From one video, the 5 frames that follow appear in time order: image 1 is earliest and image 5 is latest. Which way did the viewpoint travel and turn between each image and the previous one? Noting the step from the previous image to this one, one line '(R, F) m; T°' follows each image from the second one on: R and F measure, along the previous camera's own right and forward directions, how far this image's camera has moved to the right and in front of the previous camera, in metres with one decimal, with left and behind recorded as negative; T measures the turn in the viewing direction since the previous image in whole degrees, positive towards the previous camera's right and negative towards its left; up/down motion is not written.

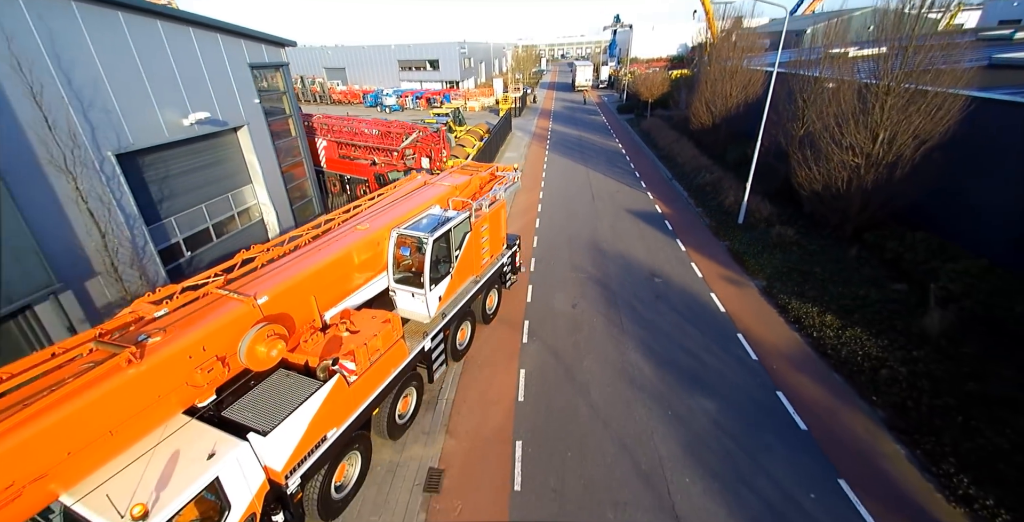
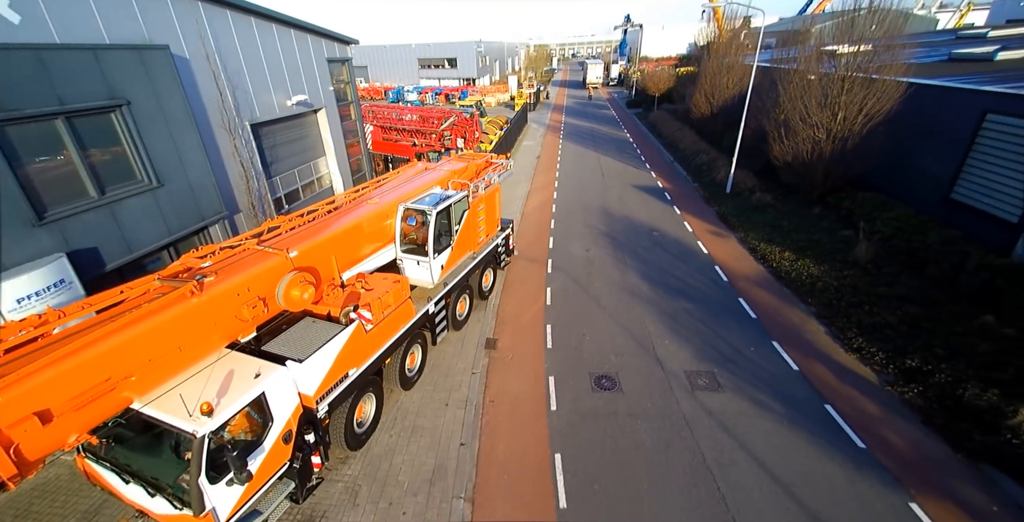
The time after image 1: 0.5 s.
(-0.5, -2.3) m; -1°
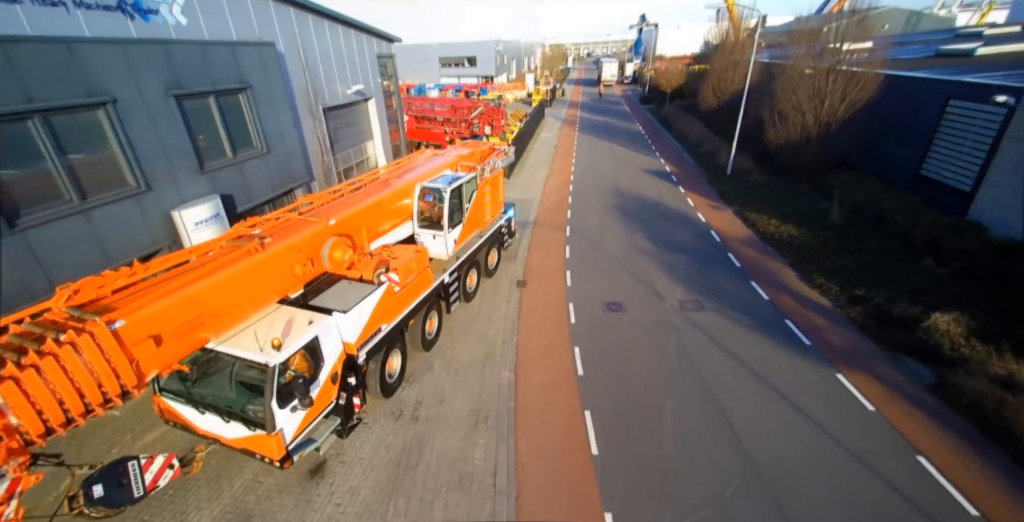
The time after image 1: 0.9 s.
(-0.3, -1.8) m; -2°
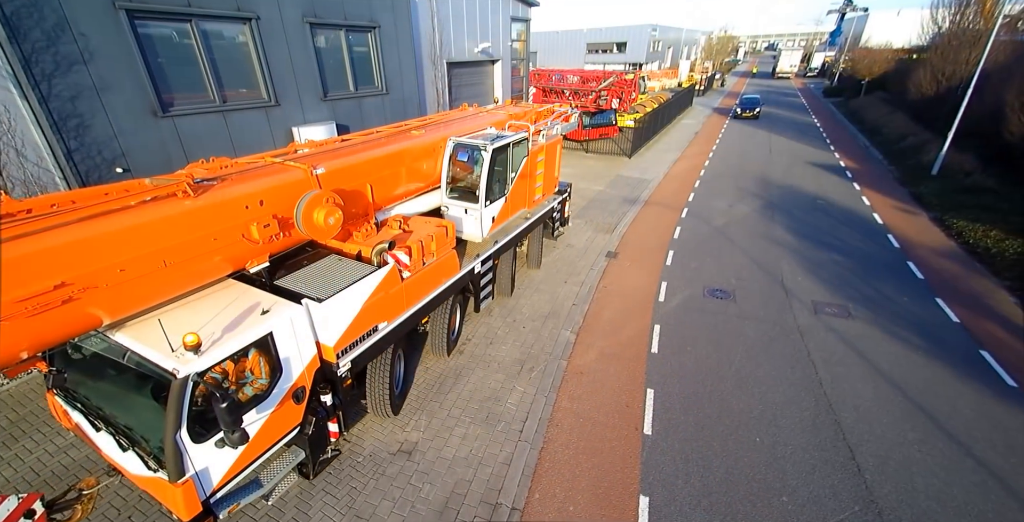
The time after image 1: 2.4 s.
(-0.1, -0.9) m; 0°
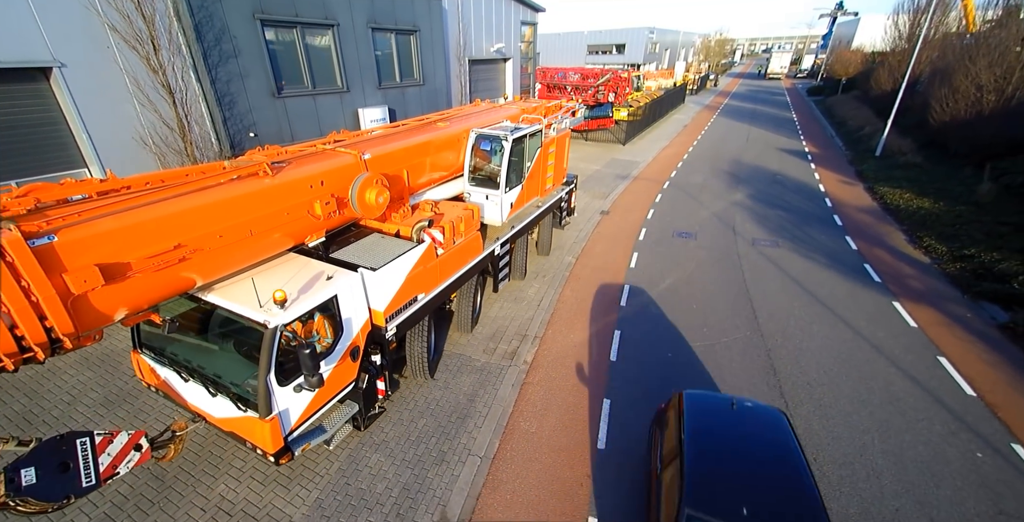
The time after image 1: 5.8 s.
(-0.4, -2.7) m; 0°
